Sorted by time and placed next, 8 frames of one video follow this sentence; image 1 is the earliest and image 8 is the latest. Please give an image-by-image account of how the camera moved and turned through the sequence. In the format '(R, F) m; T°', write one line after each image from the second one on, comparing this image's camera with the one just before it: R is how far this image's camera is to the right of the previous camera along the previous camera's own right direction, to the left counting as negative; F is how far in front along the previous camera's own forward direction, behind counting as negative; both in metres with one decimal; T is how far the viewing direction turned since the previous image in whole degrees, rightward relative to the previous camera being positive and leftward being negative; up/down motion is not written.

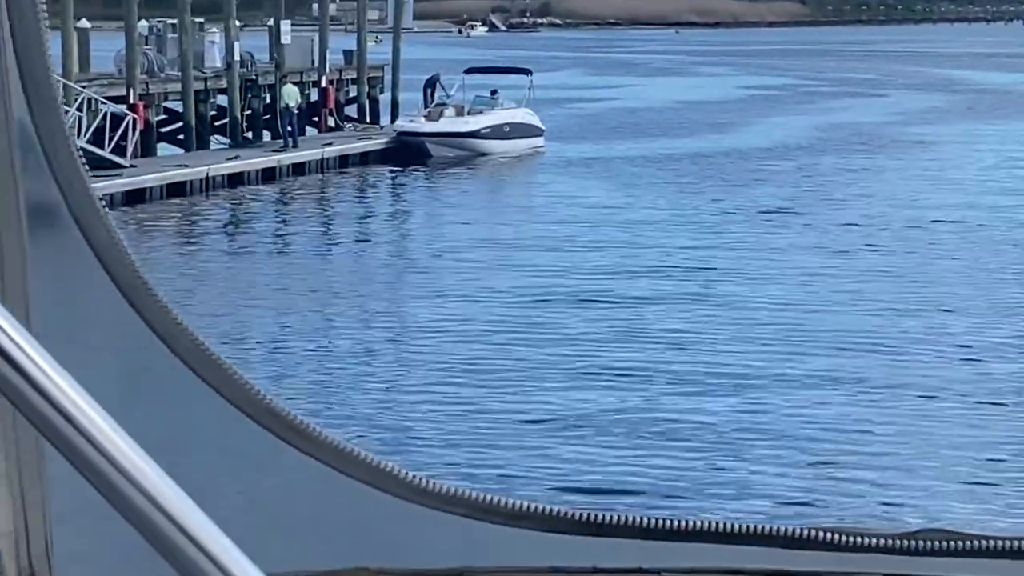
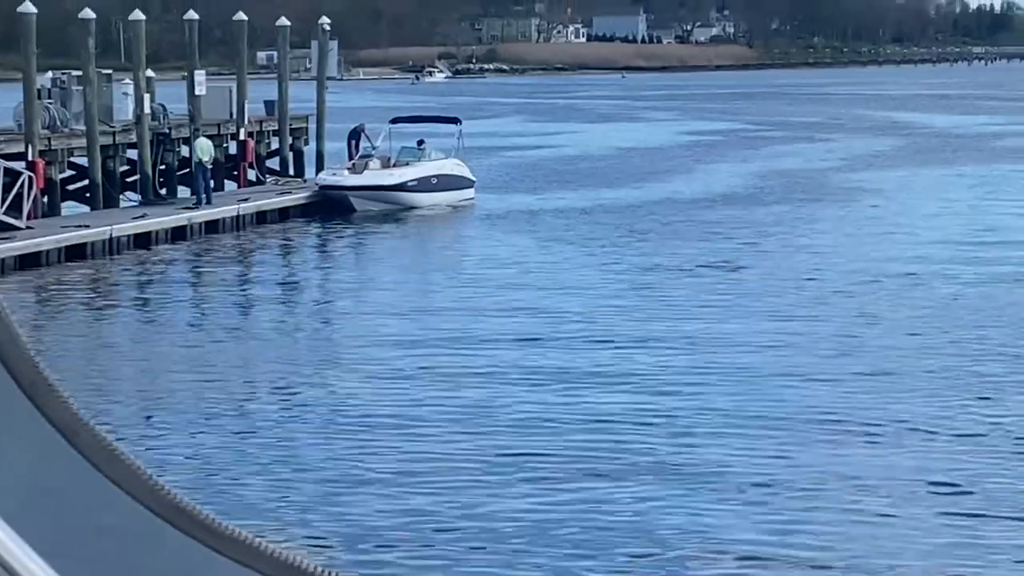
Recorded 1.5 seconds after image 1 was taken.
(+0.2, +1.0) m; +1°
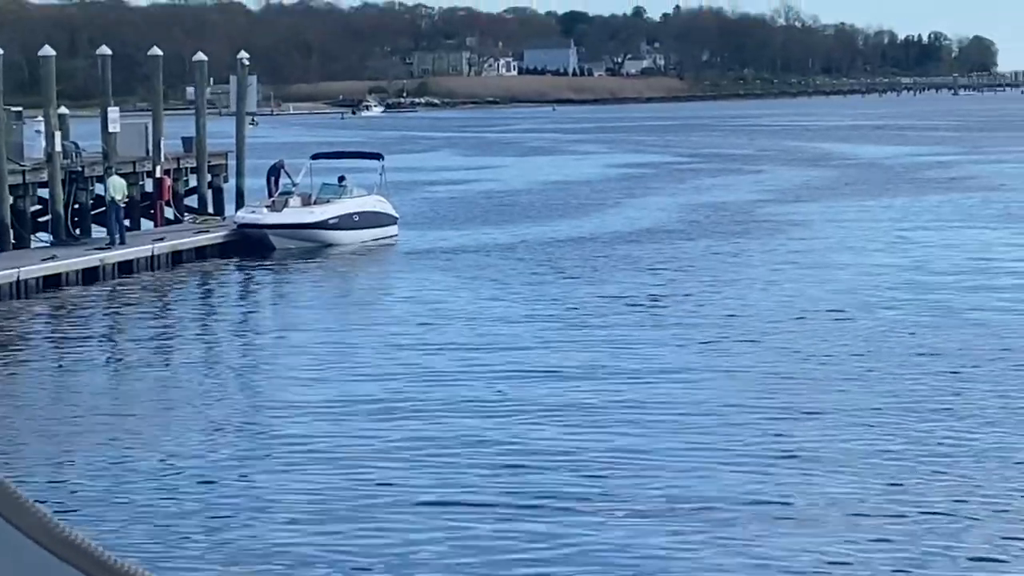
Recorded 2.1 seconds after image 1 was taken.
(+0.1, +0.4) m; +2°
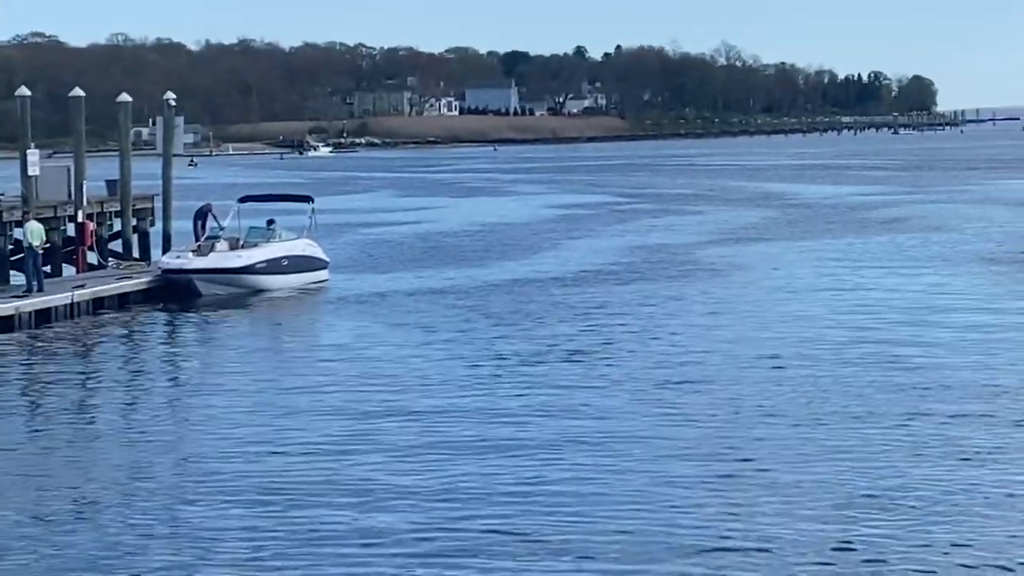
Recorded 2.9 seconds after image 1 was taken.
(+0.1, +0.6) m; +2°
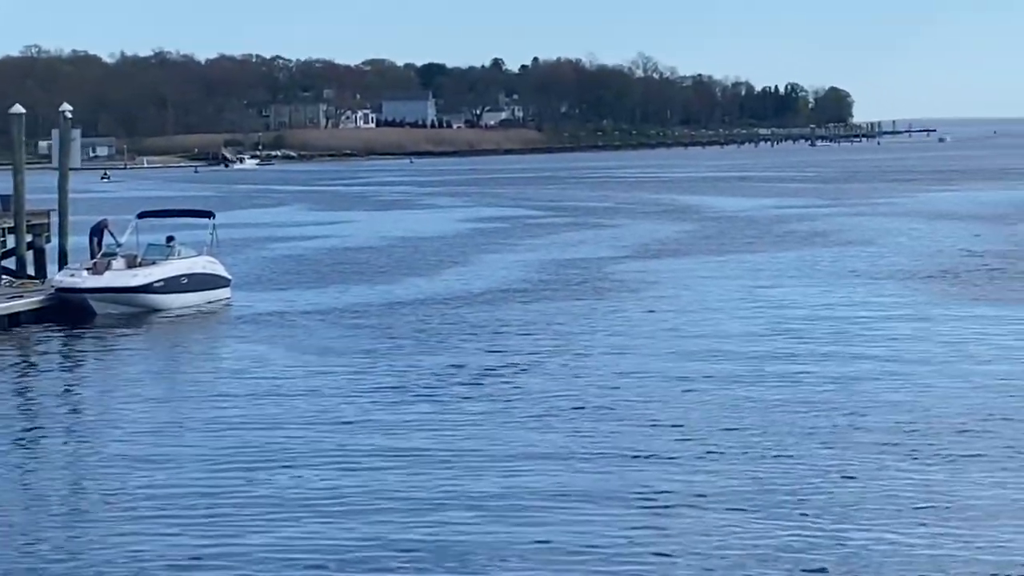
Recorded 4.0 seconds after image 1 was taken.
(+0.1, +0.7) m; +2°
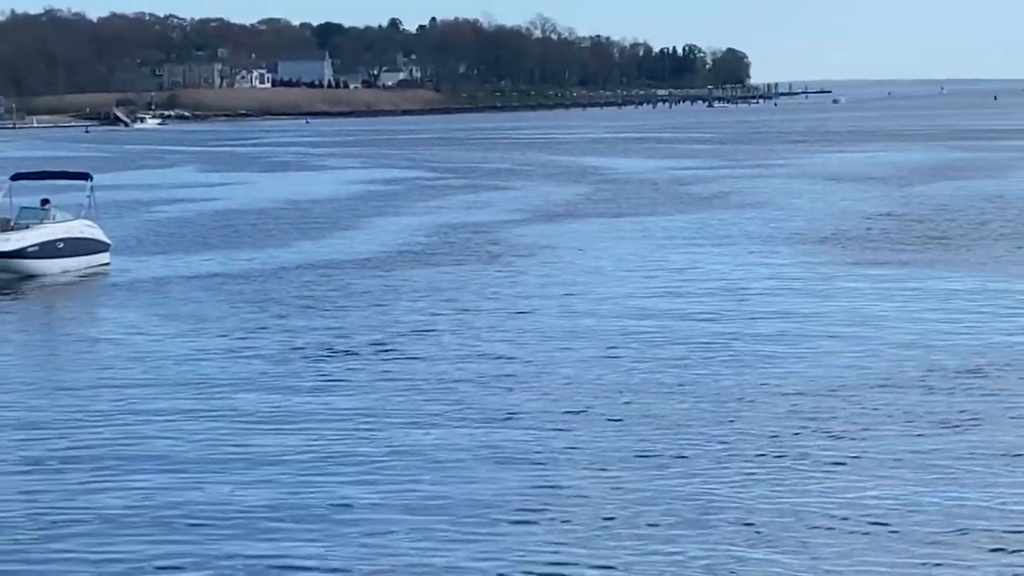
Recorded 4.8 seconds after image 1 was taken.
(+0.1, +0.7) m; +3°
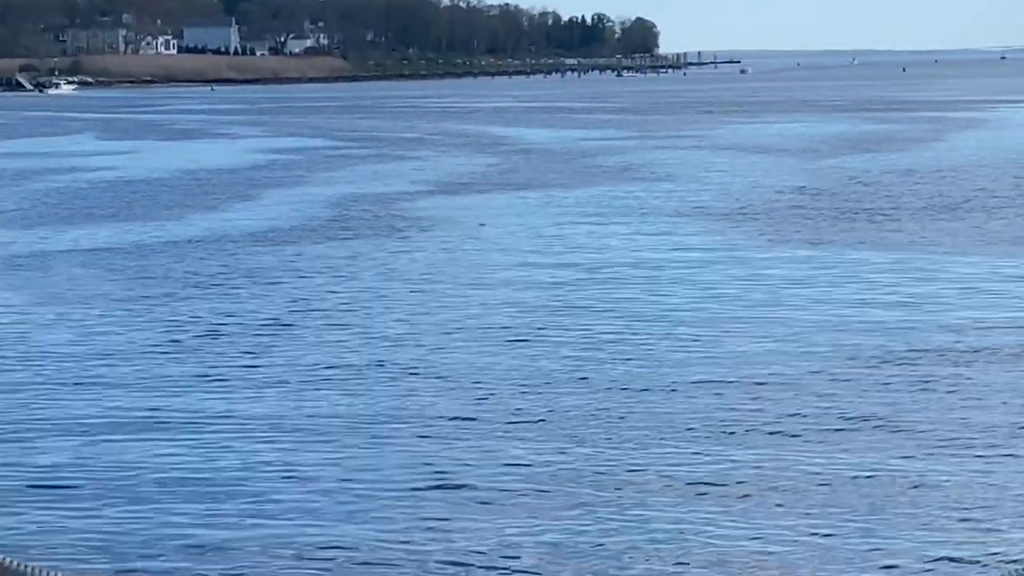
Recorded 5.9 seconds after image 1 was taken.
(0.0, +0.6) m; +2°
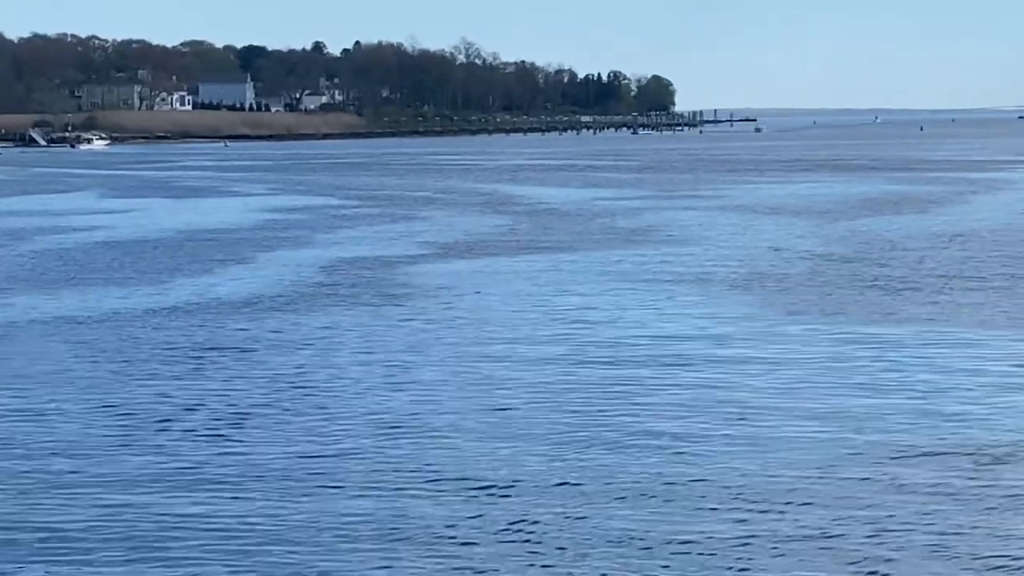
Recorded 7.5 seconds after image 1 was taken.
(+0.1, +0.8) m; 0°
